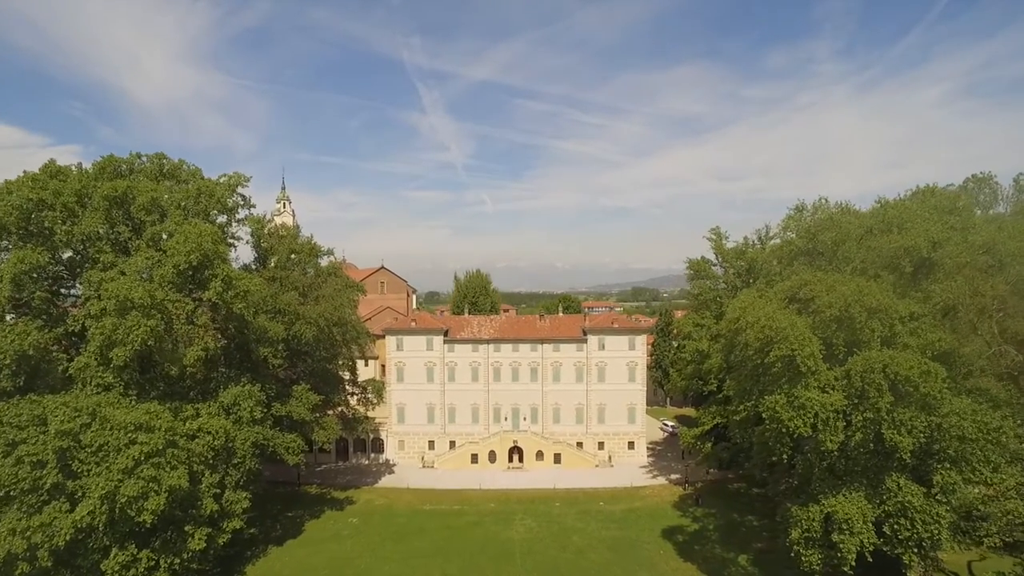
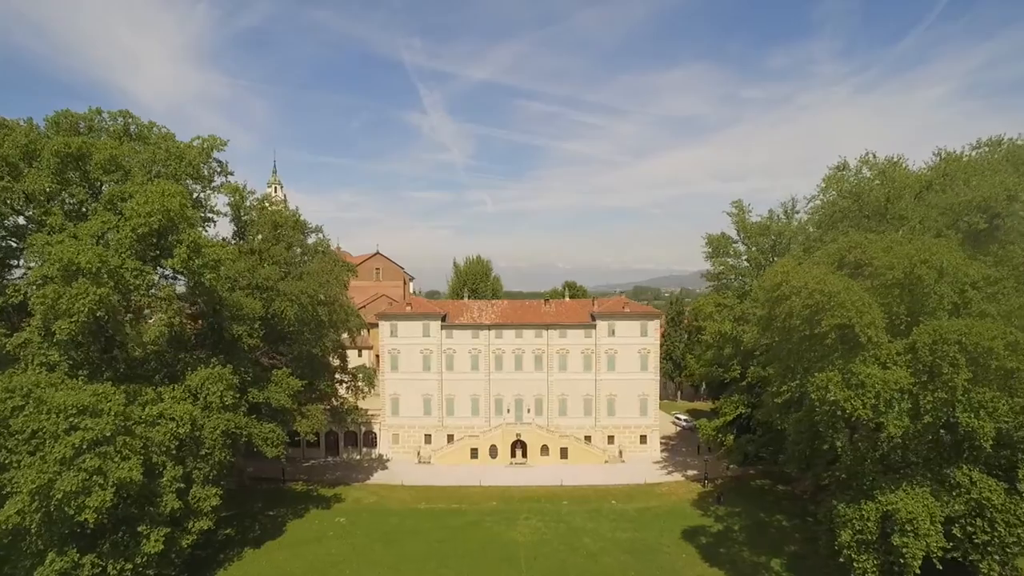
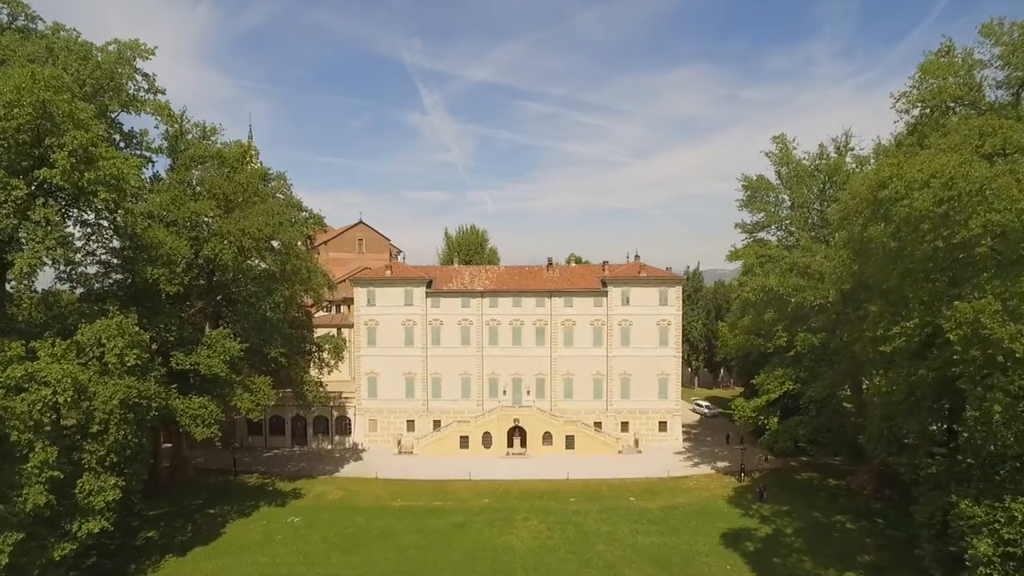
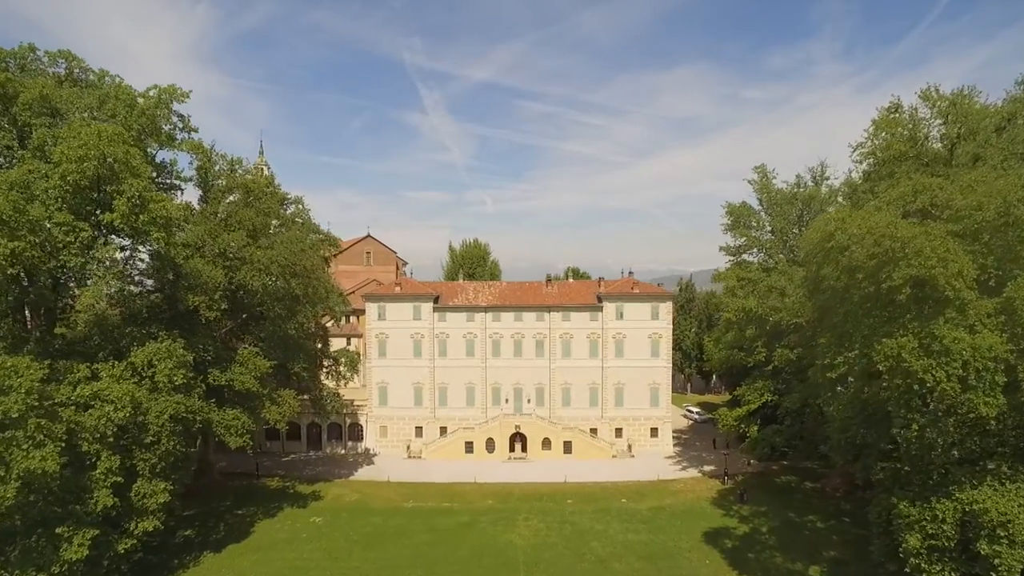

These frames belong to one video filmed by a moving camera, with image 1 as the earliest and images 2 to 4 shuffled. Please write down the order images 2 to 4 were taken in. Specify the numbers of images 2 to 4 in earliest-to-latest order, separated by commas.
2, 4, 3
